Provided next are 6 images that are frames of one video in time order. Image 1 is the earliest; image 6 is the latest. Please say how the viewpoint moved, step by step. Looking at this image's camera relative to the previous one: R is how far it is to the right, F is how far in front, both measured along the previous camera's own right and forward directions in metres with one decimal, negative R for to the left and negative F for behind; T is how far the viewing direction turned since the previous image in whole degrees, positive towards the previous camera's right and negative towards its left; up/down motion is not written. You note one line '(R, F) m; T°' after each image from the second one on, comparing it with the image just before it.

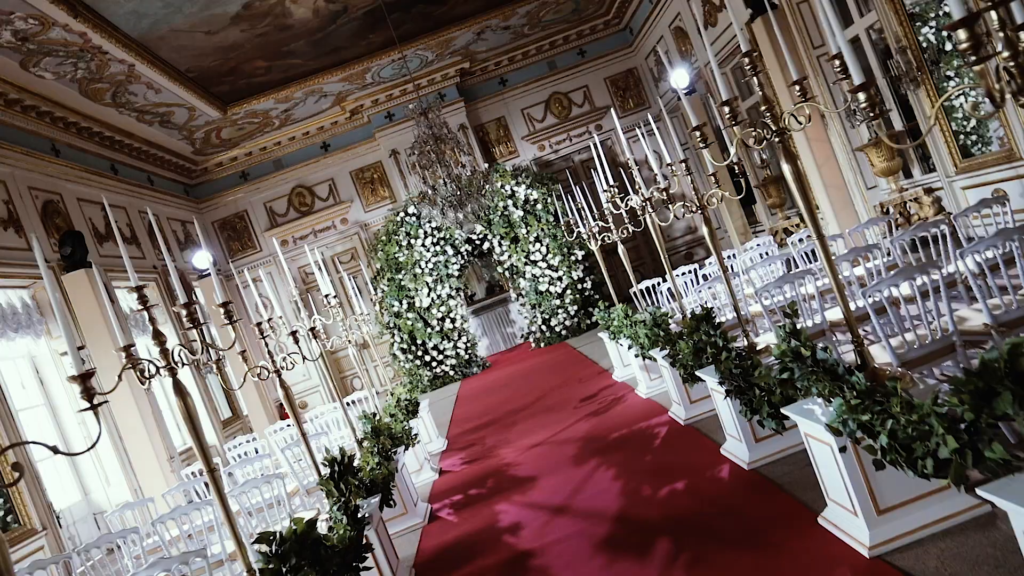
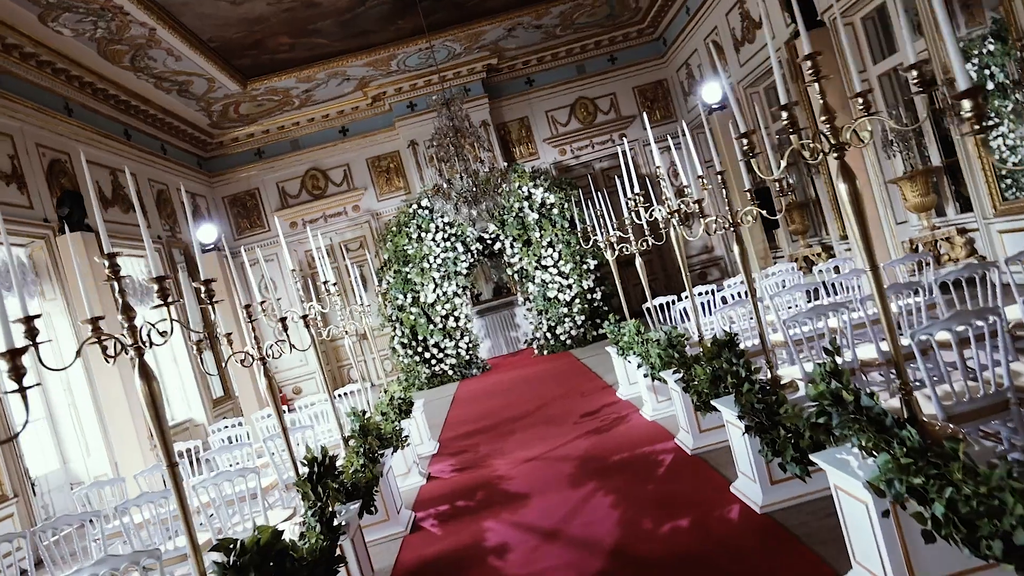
(0.0, +0.2) m; -1°
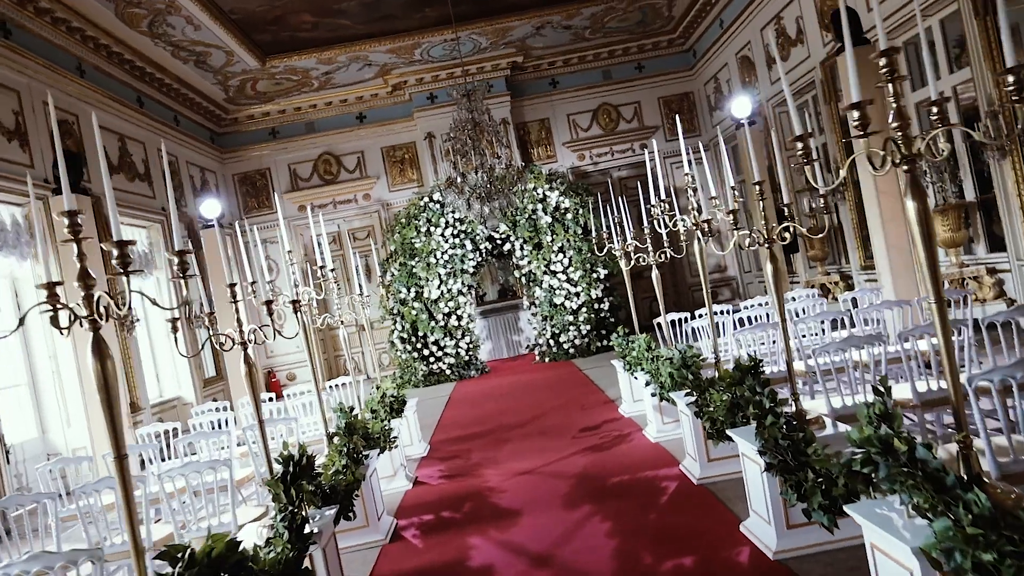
(0.0, +0.3) m; 0°
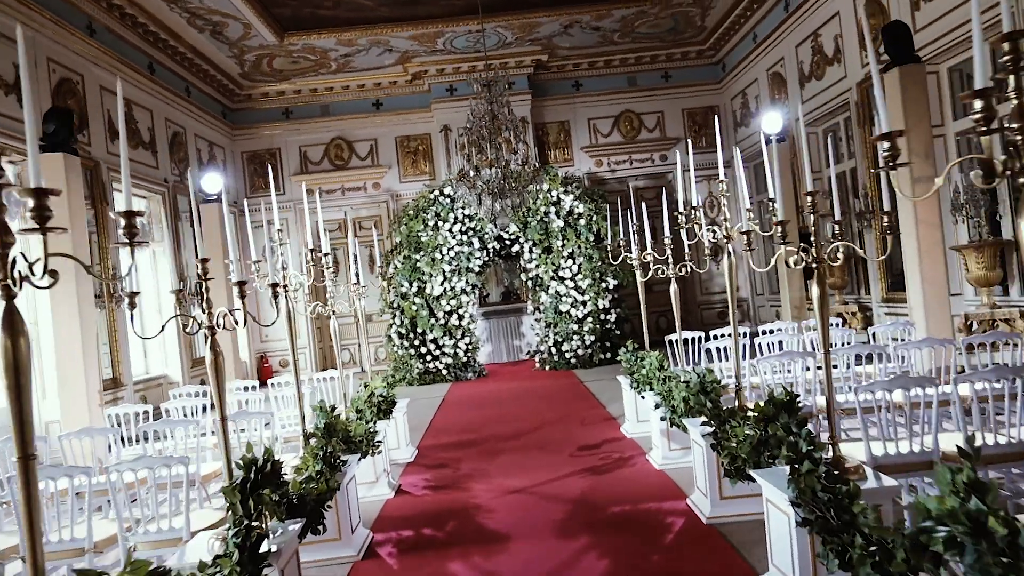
(0.0, +0.3) m; 0°
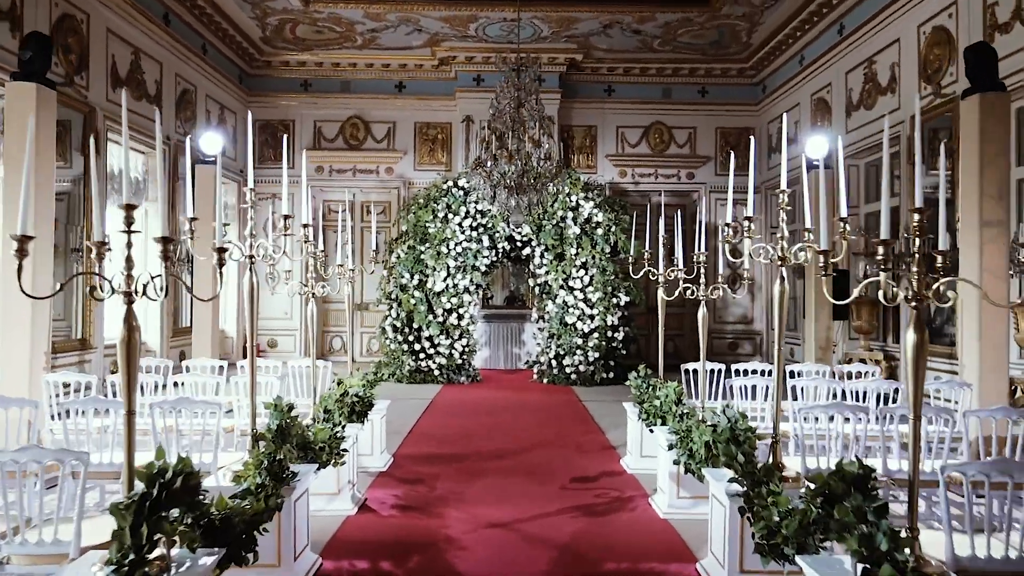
(0.0, +0.6) m; 0°
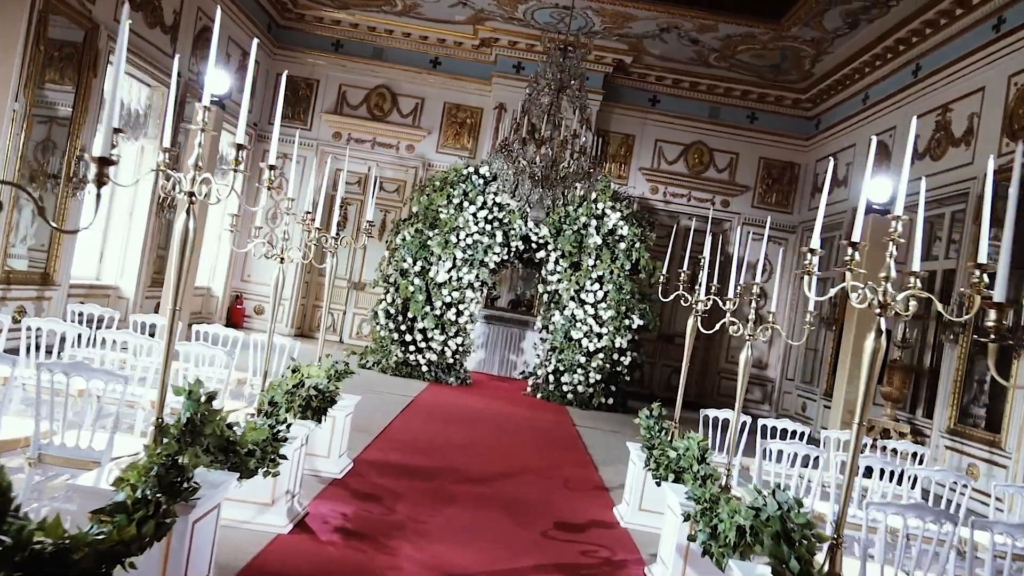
(0.0, +0.7) m; -1°
